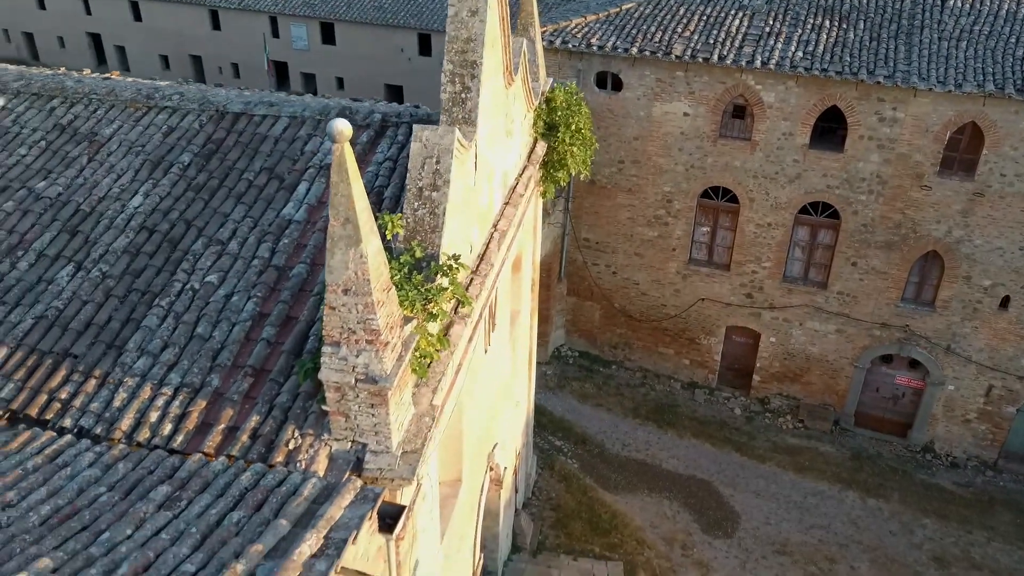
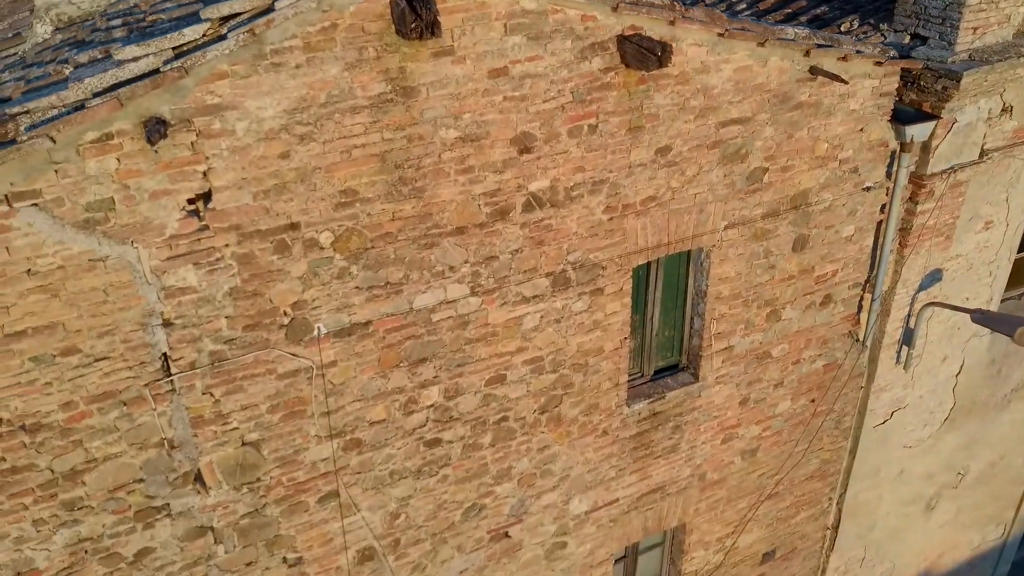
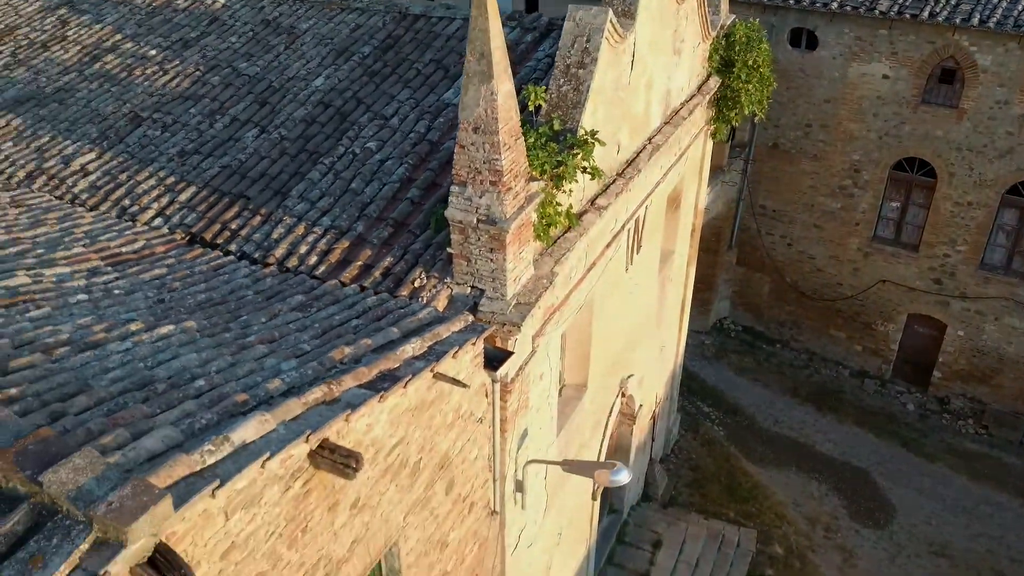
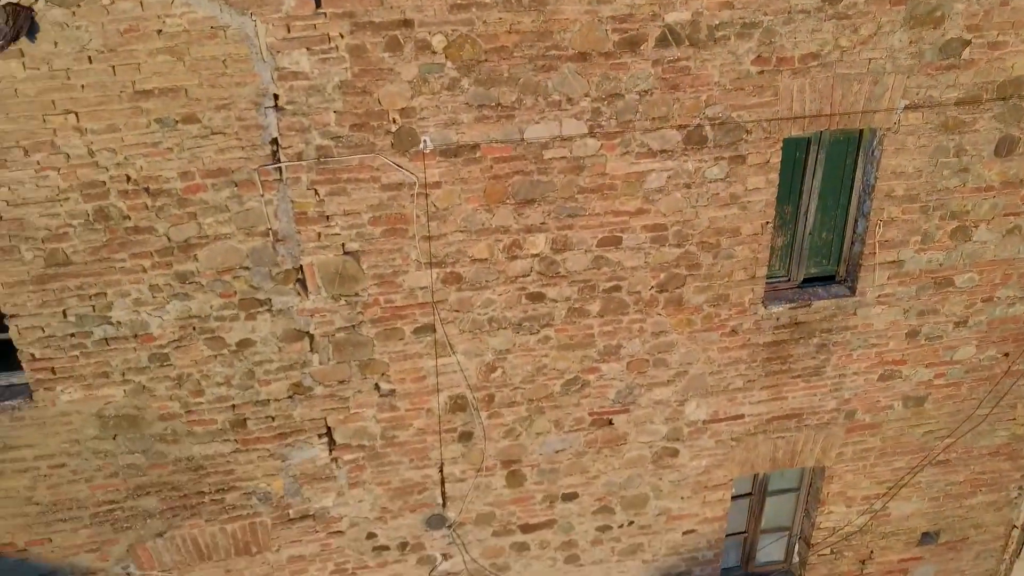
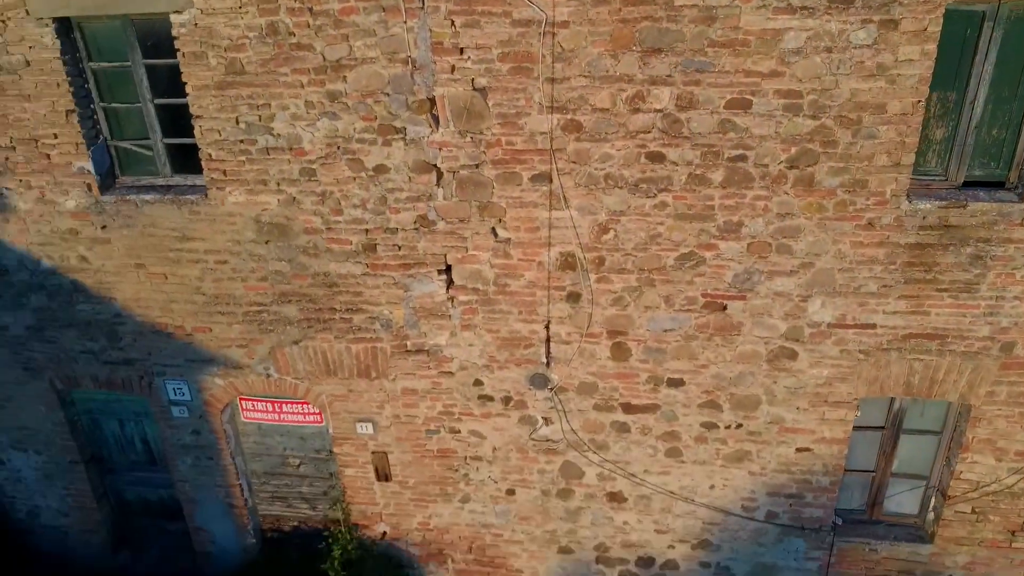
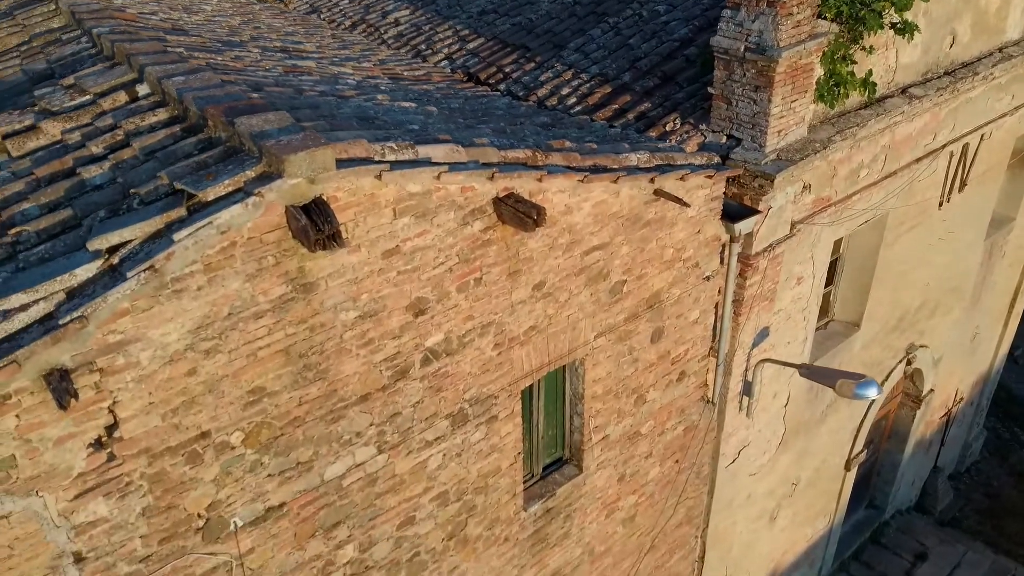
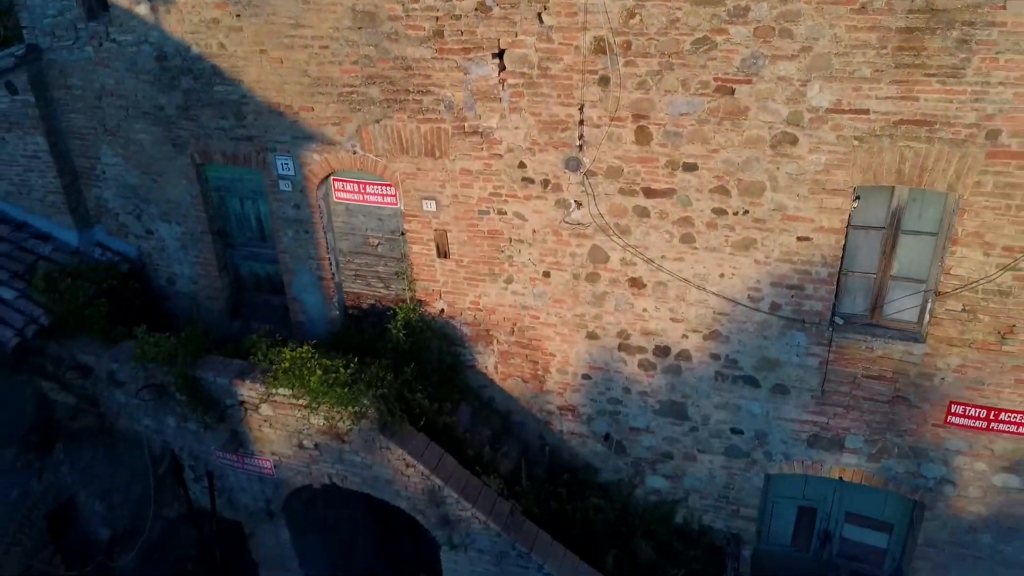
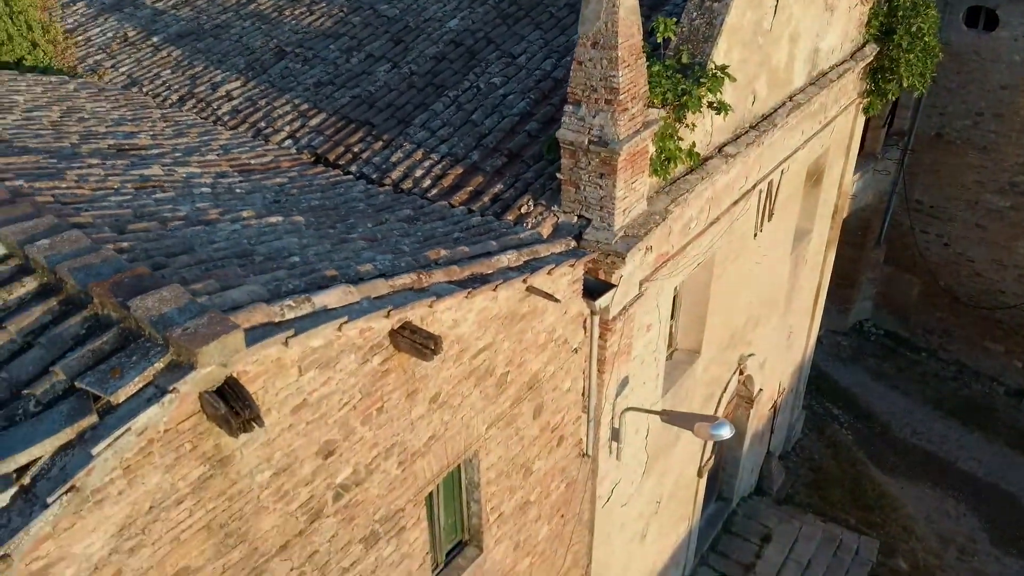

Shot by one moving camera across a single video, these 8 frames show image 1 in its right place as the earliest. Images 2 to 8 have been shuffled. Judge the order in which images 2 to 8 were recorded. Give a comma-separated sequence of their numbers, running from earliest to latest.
3, 8, 6, 2, 4, 5, 7
